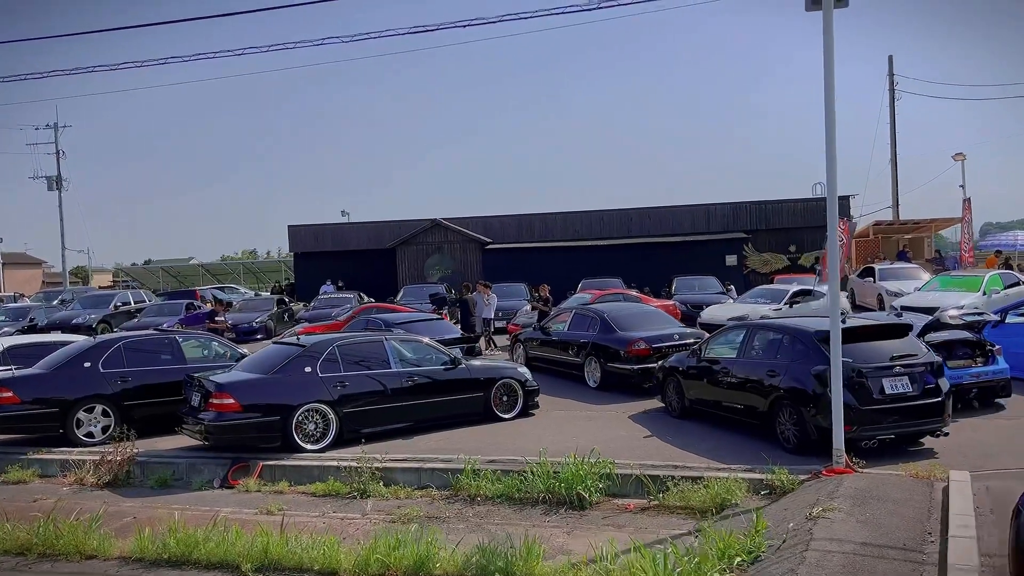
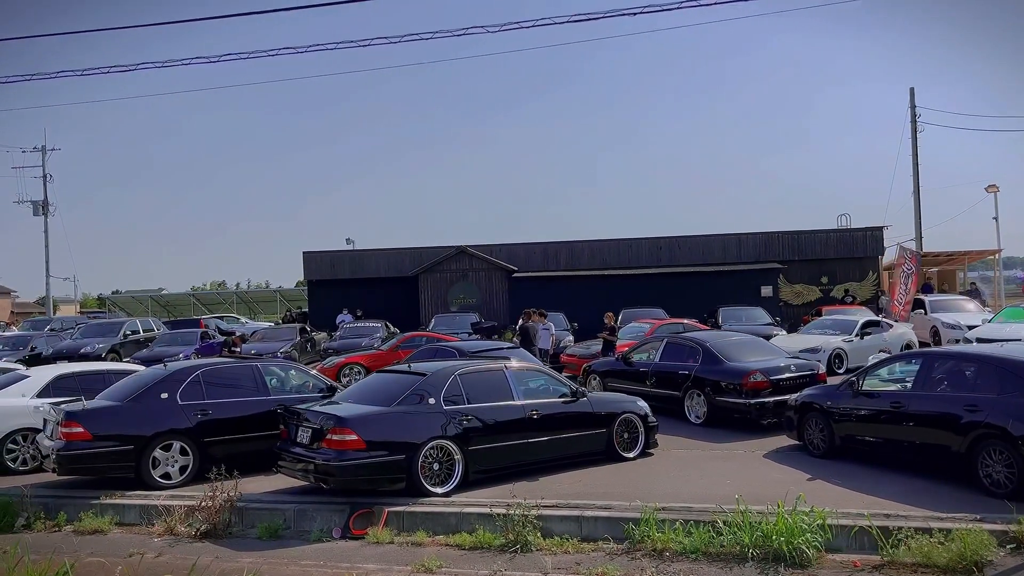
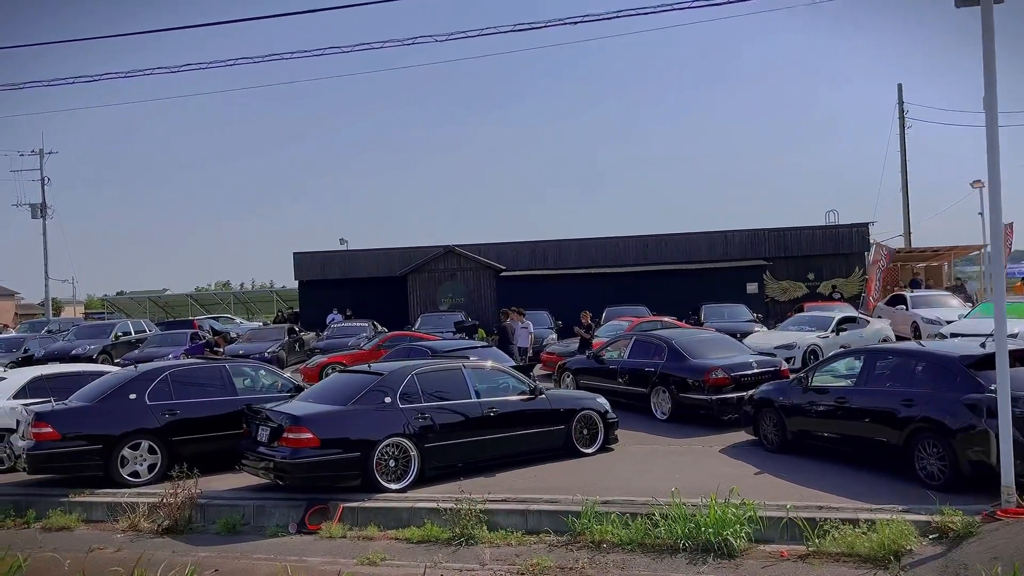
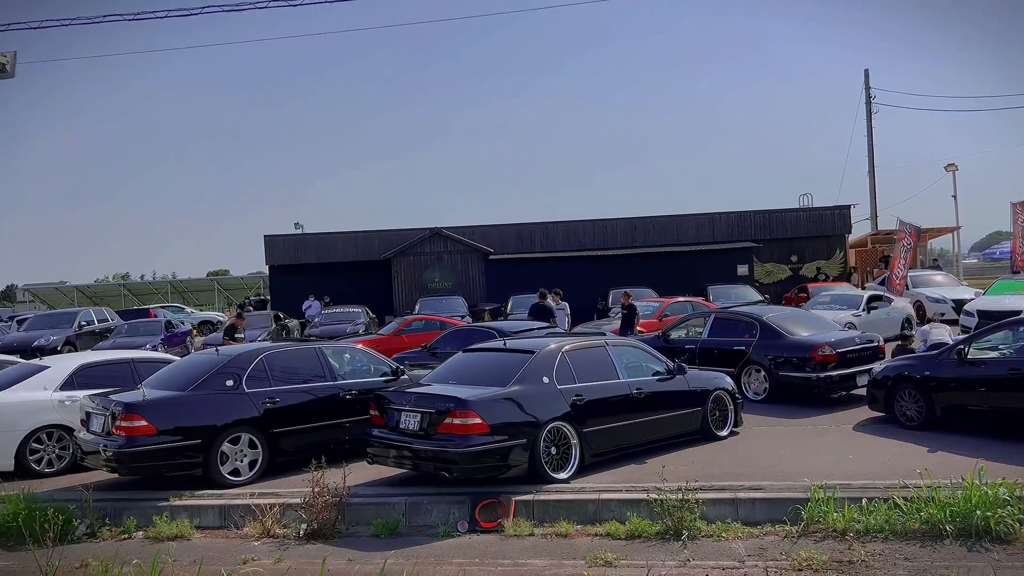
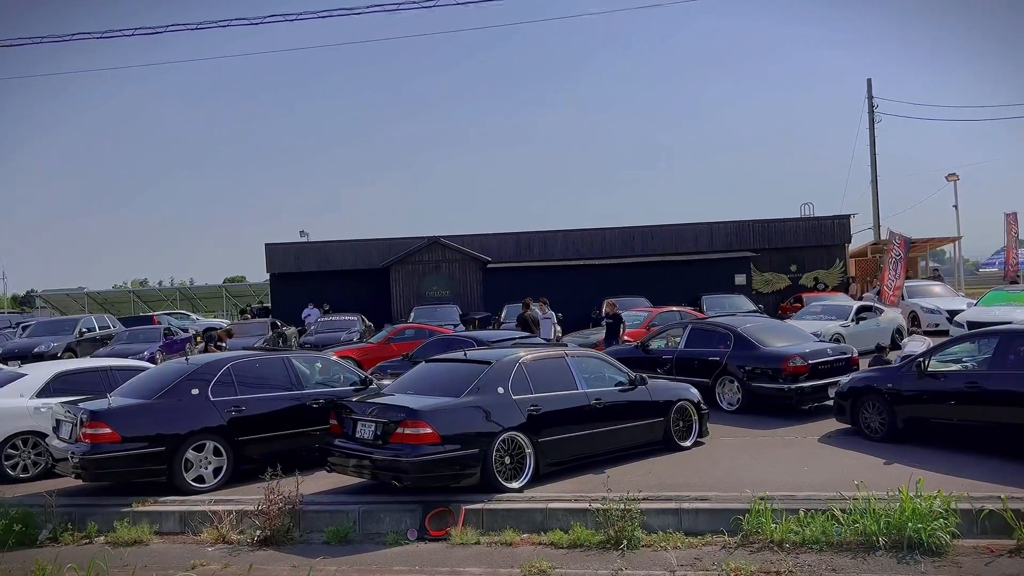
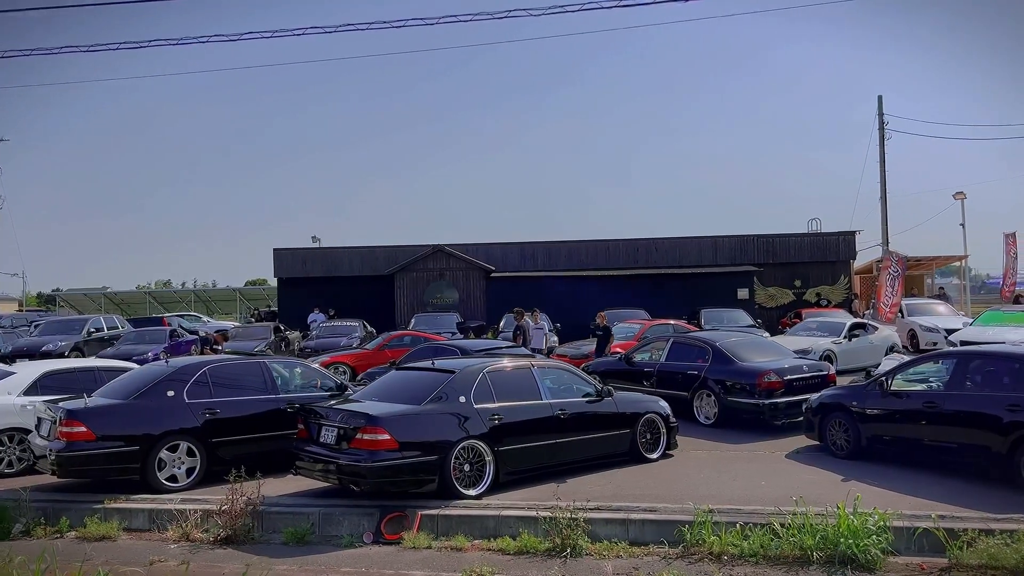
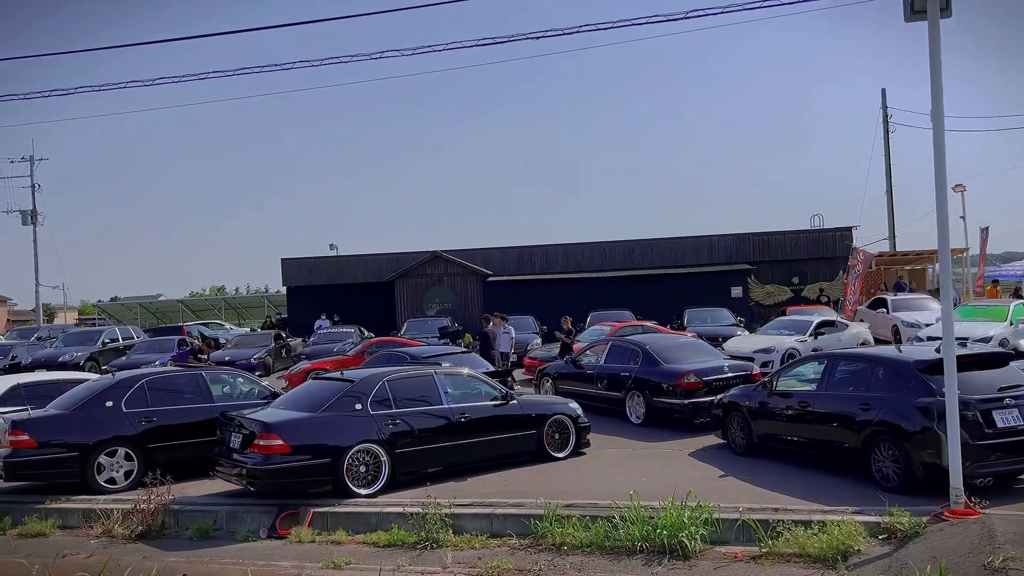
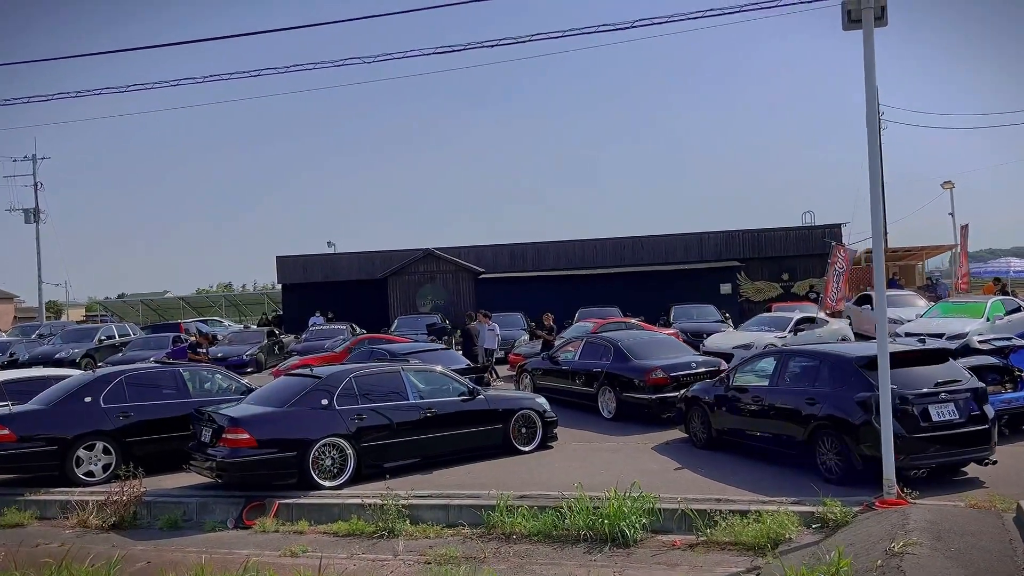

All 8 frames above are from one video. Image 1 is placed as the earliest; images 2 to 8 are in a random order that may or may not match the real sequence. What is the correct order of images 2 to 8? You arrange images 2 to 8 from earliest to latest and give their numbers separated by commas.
8, 7, 3, 2, 6, 5, 4
